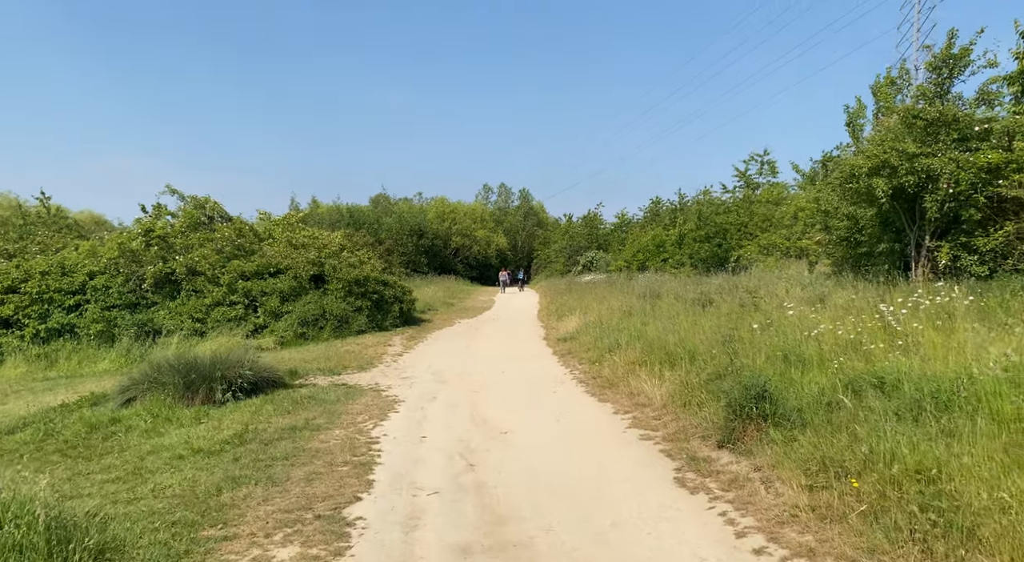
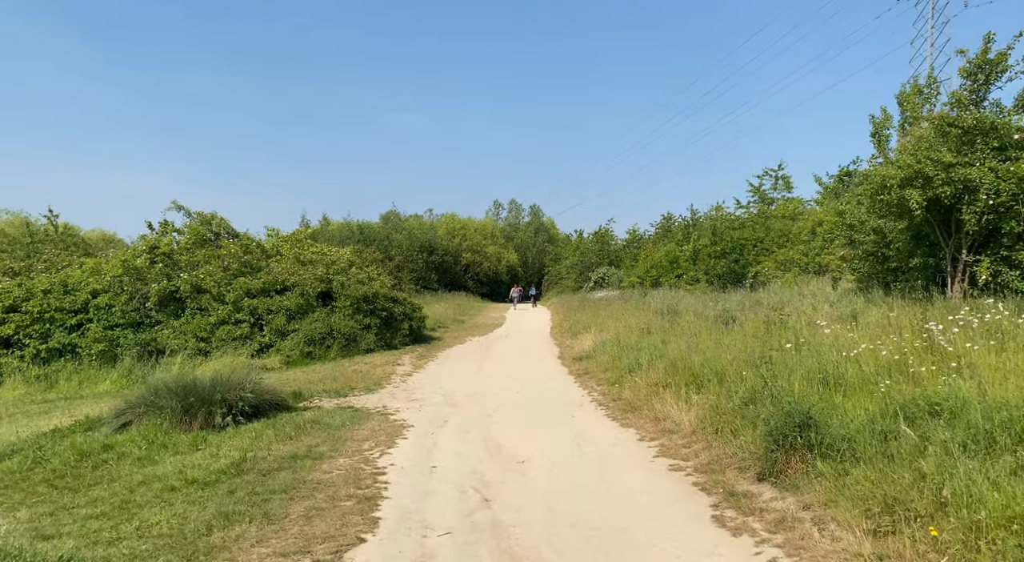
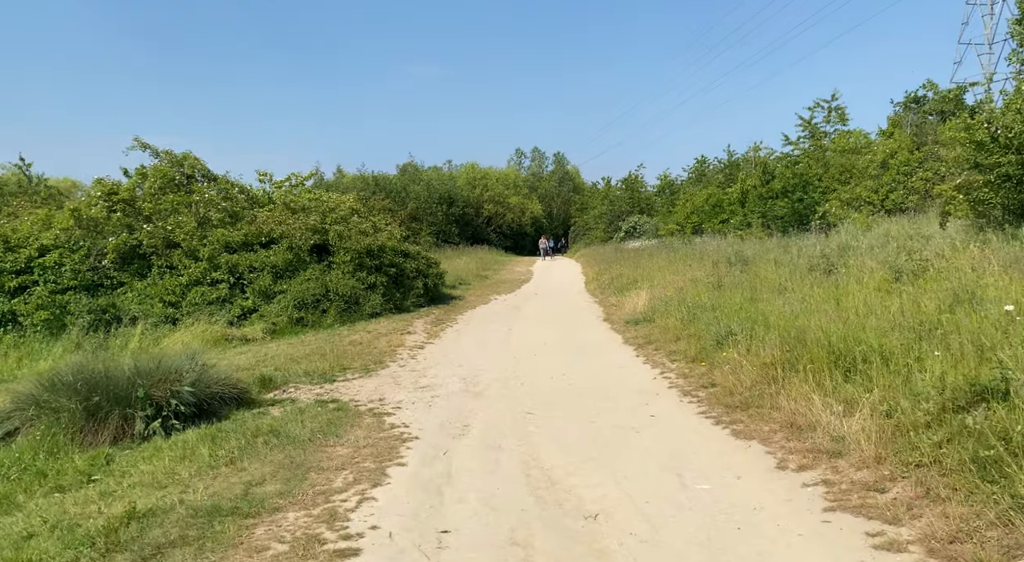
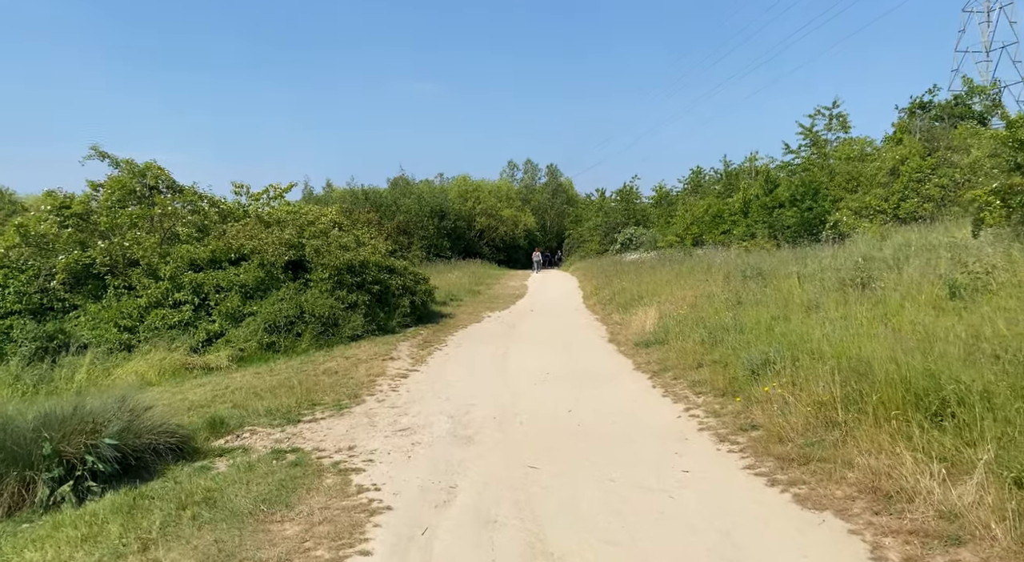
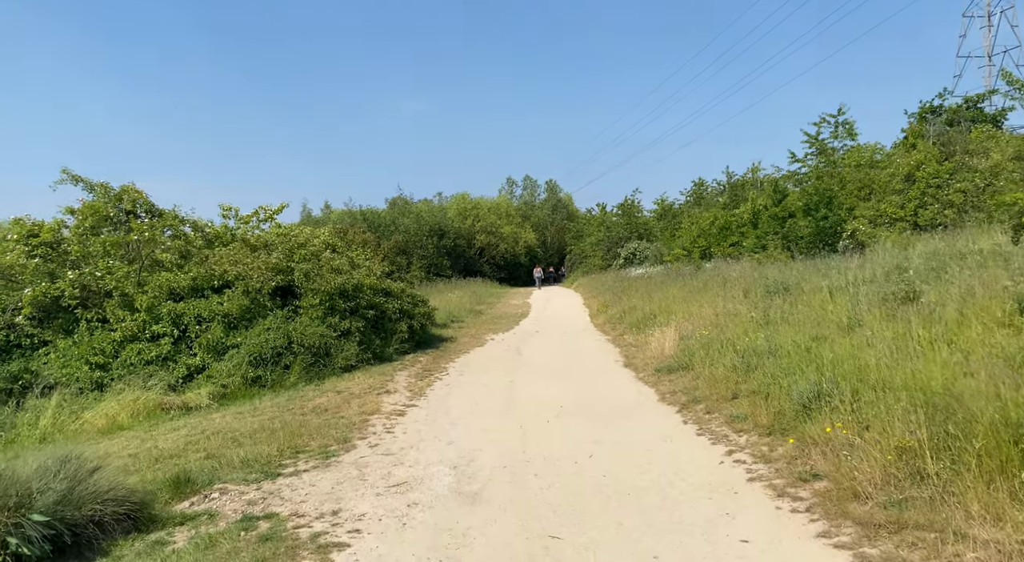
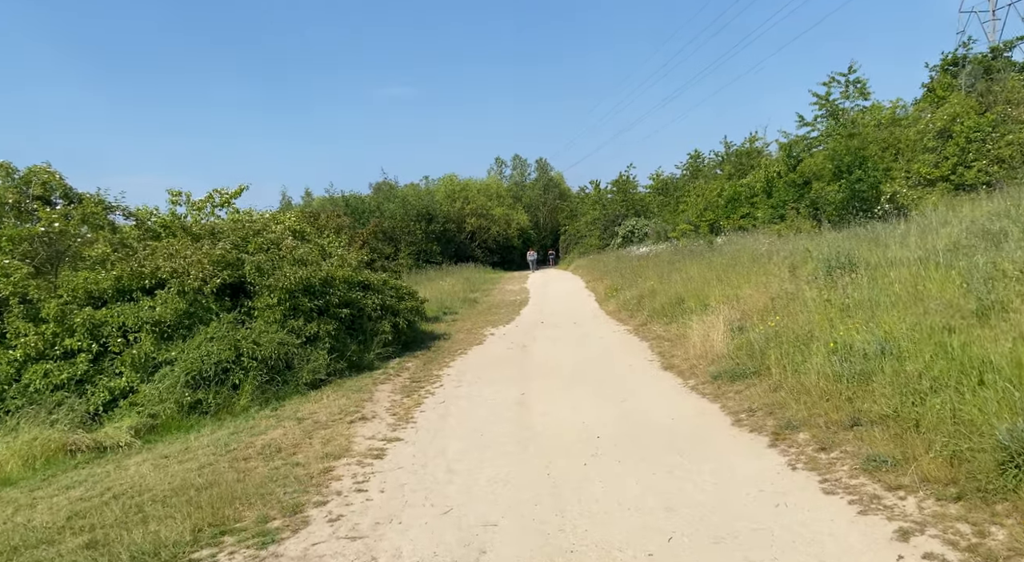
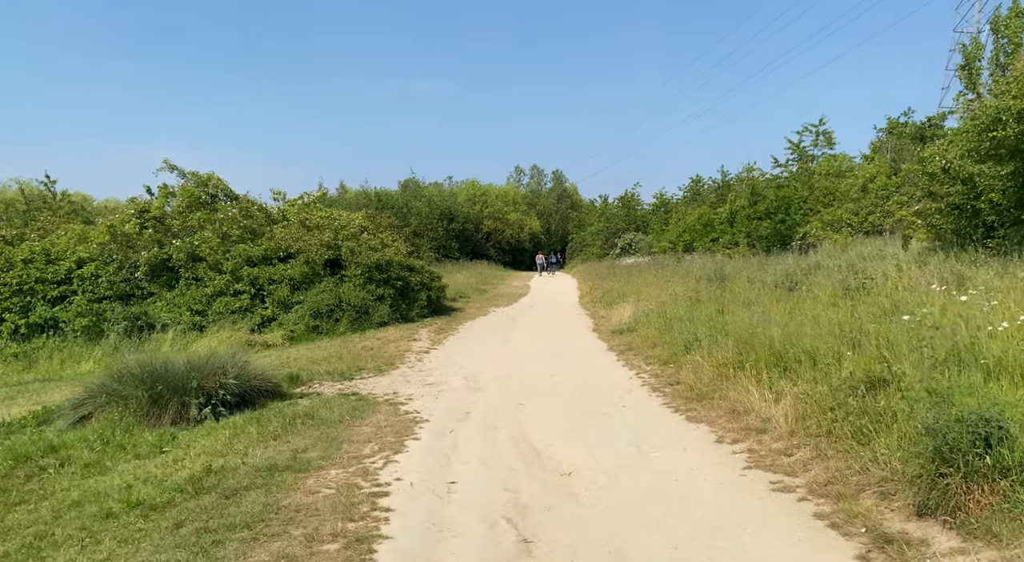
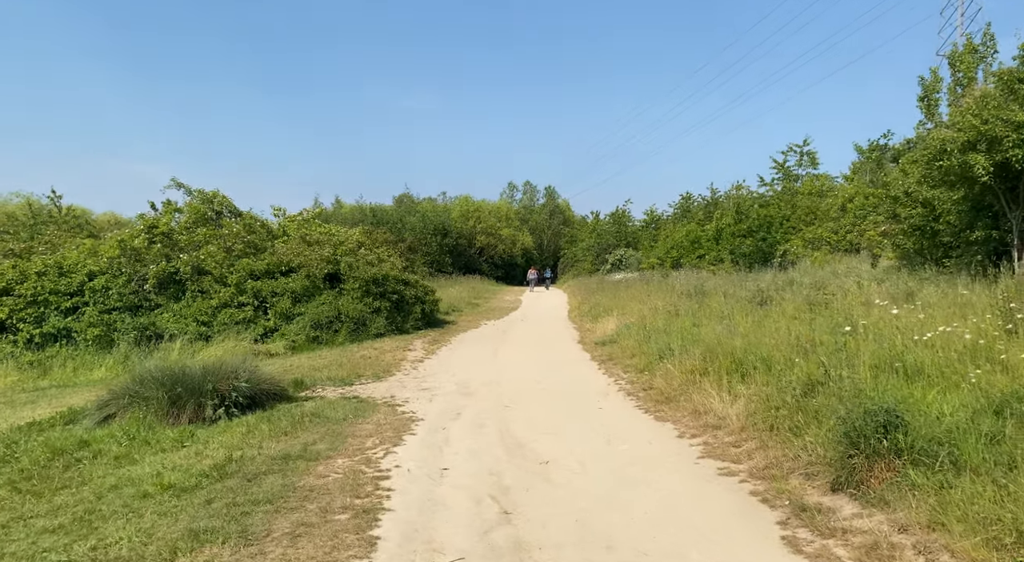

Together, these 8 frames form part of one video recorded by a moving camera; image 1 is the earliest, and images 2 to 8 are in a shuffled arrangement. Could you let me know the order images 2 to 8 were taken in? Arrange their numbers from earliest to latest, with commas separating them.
2, 8, 7, 3, 4, 5, 6
